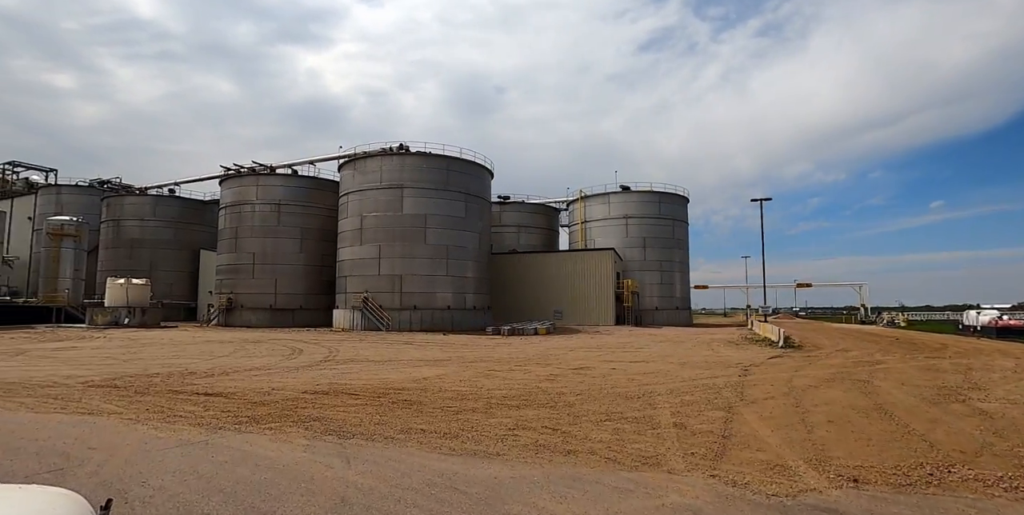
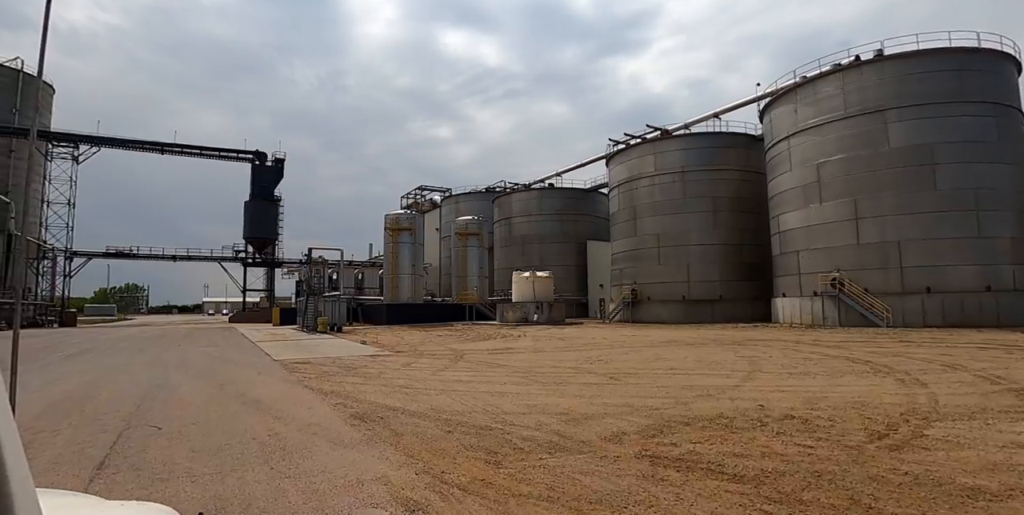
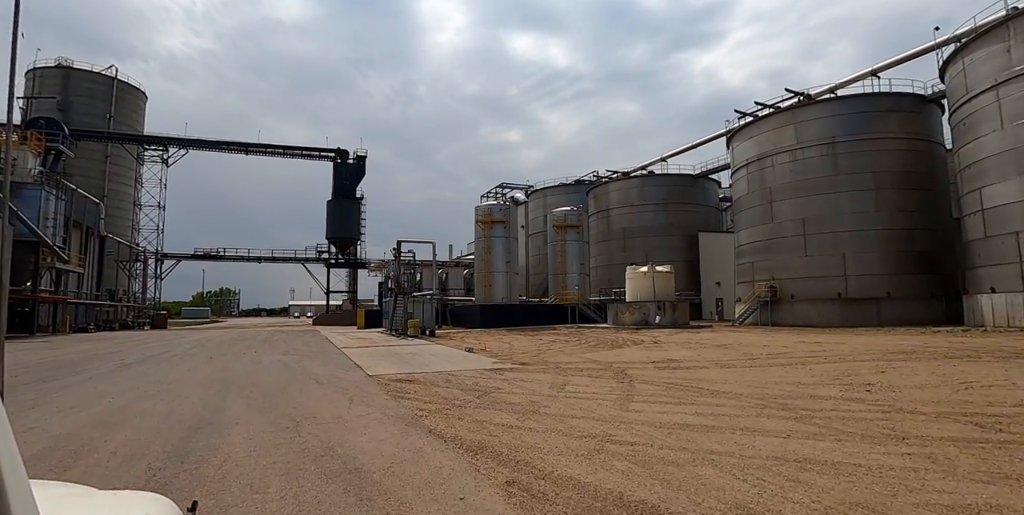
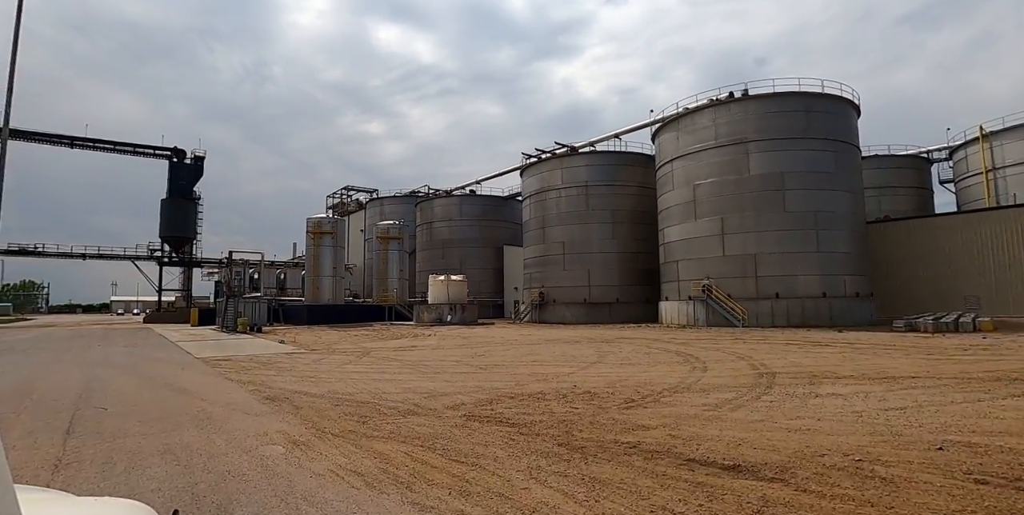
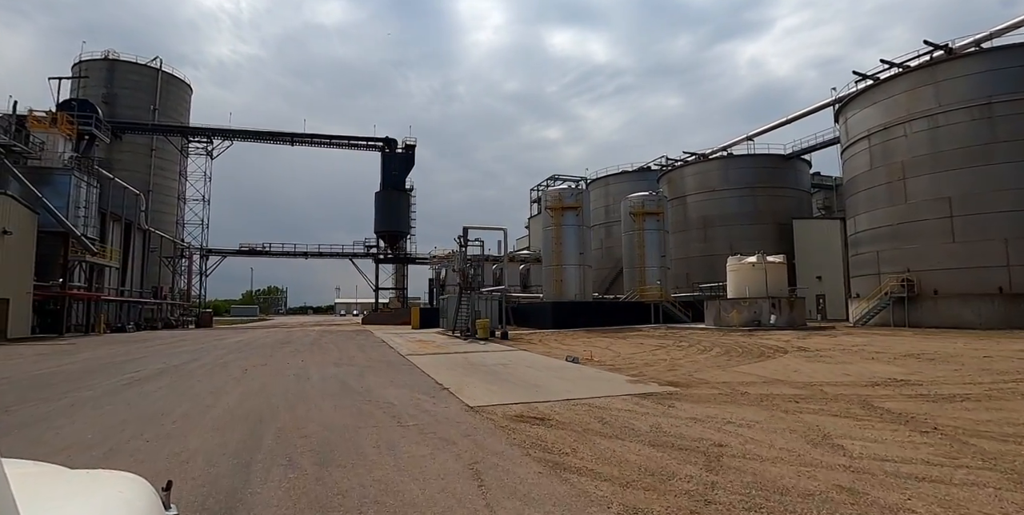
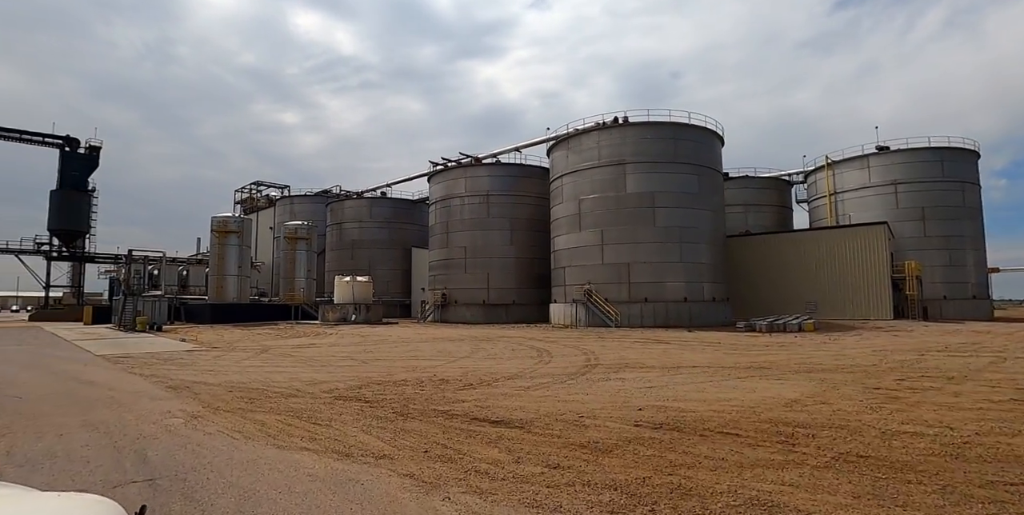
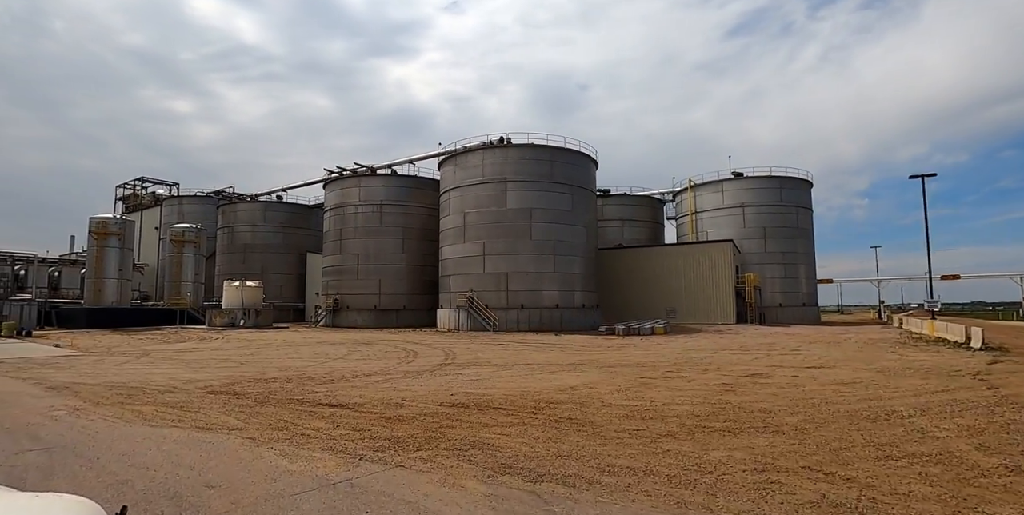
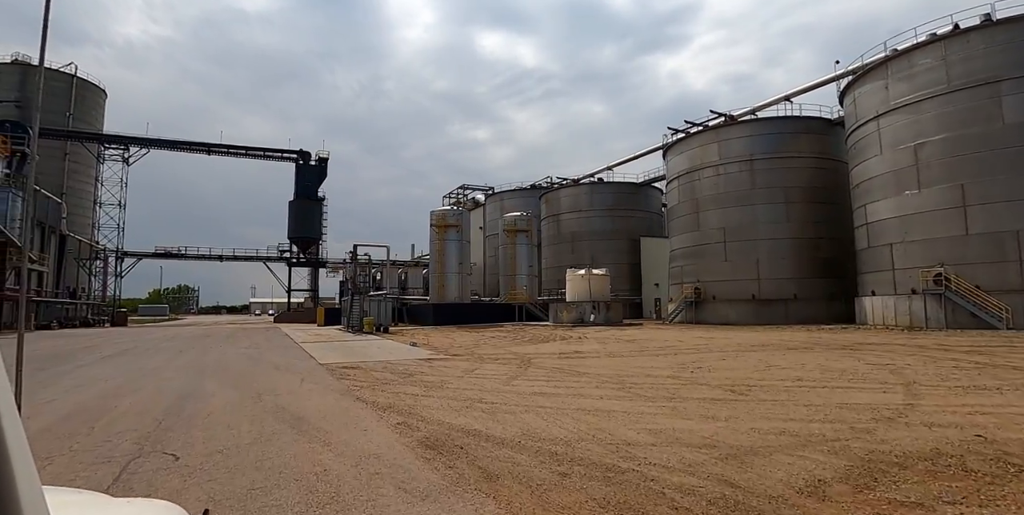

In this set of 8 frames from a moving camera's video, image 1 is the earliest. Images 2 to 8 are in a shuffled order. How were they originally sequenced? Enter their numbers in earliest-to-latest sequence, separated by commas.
7, 6, 4, 2, 8, 3, 5
